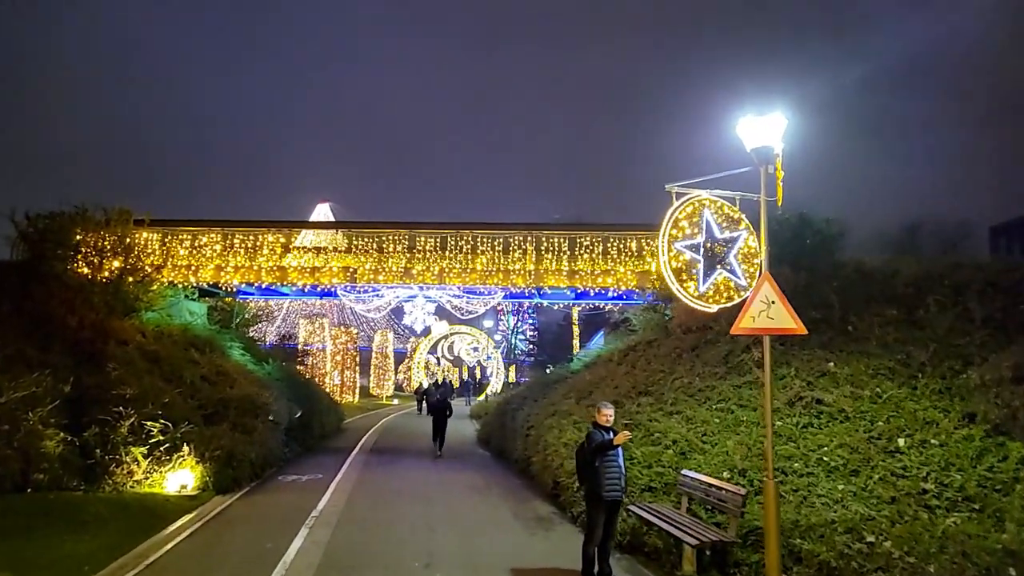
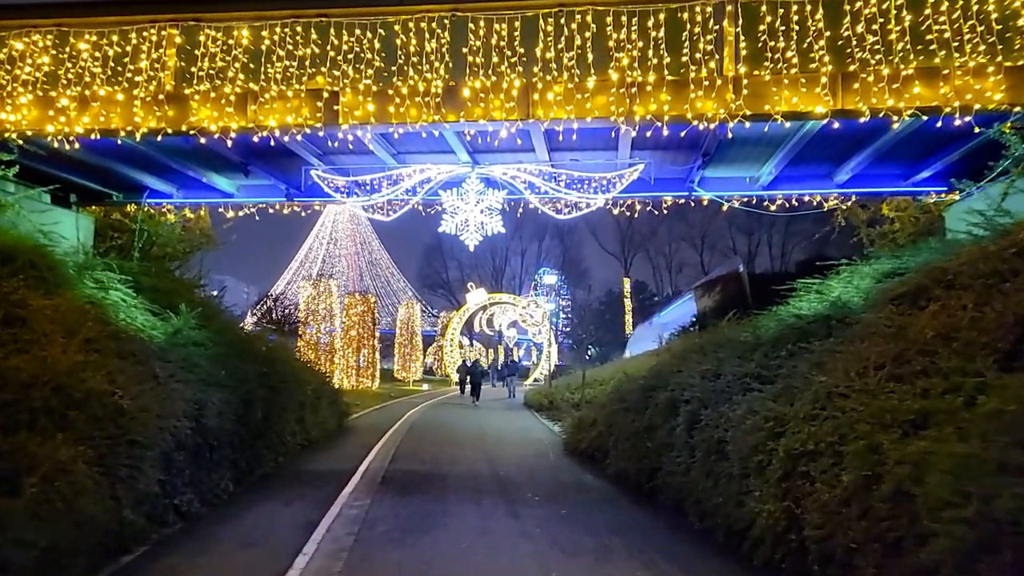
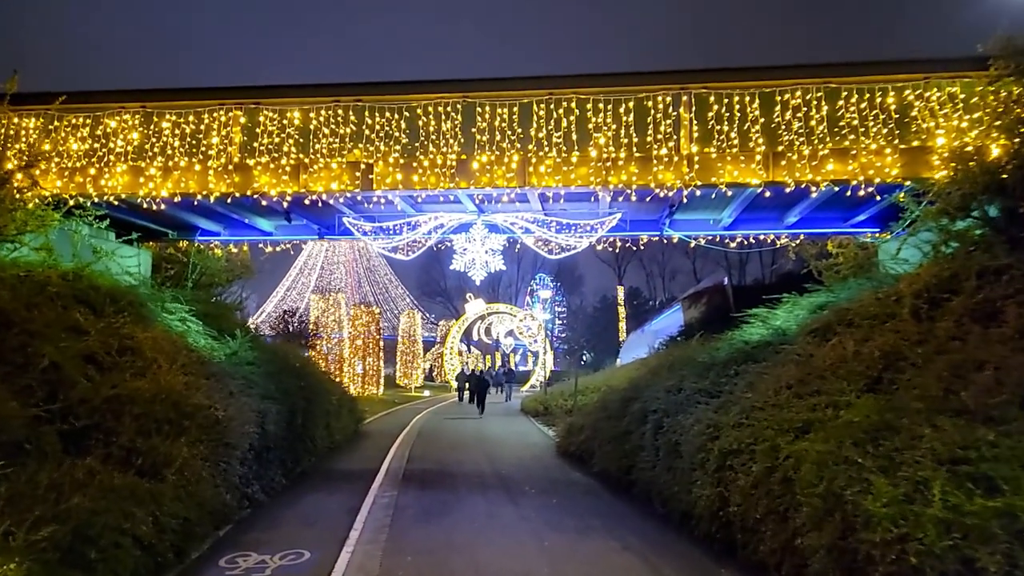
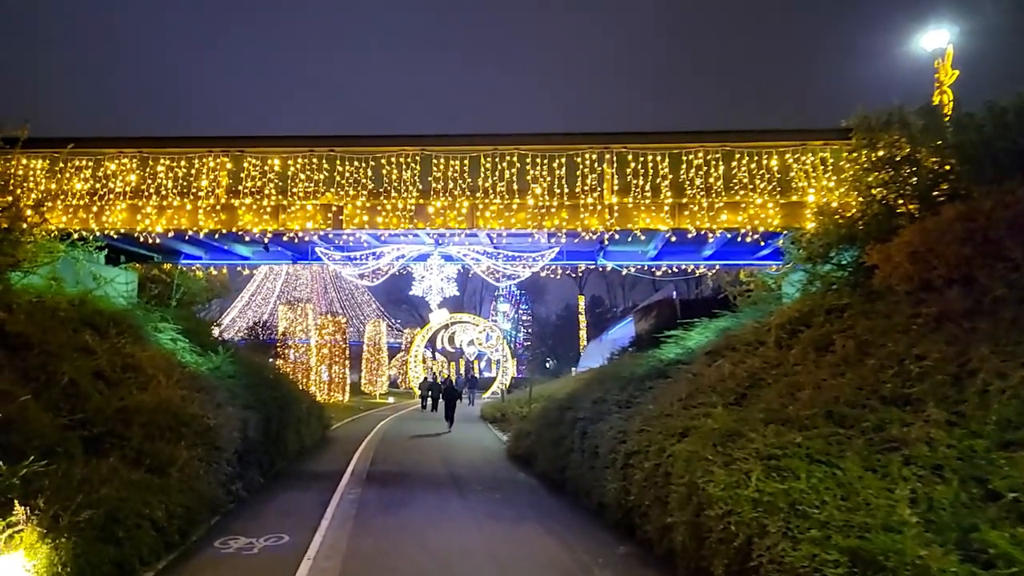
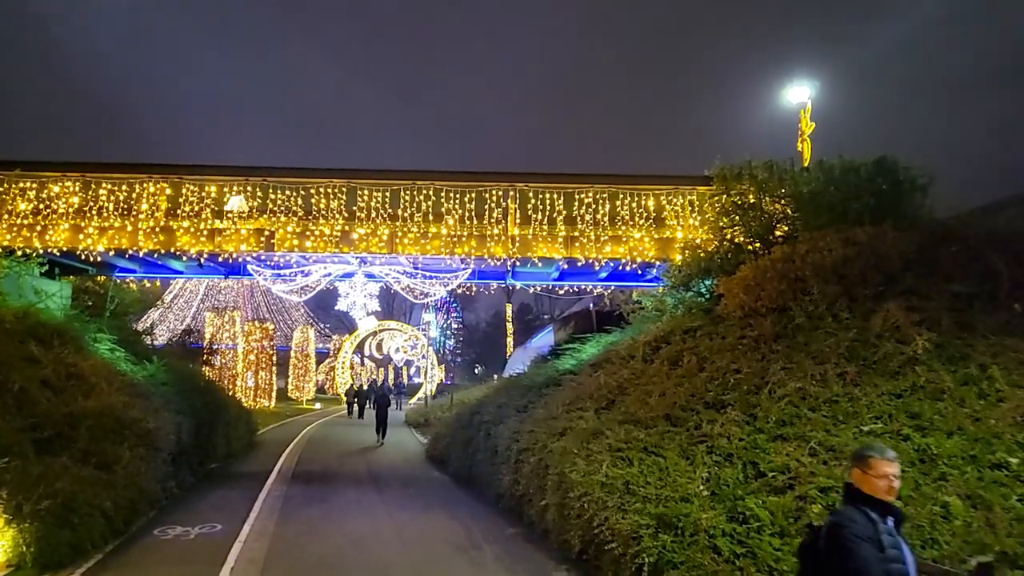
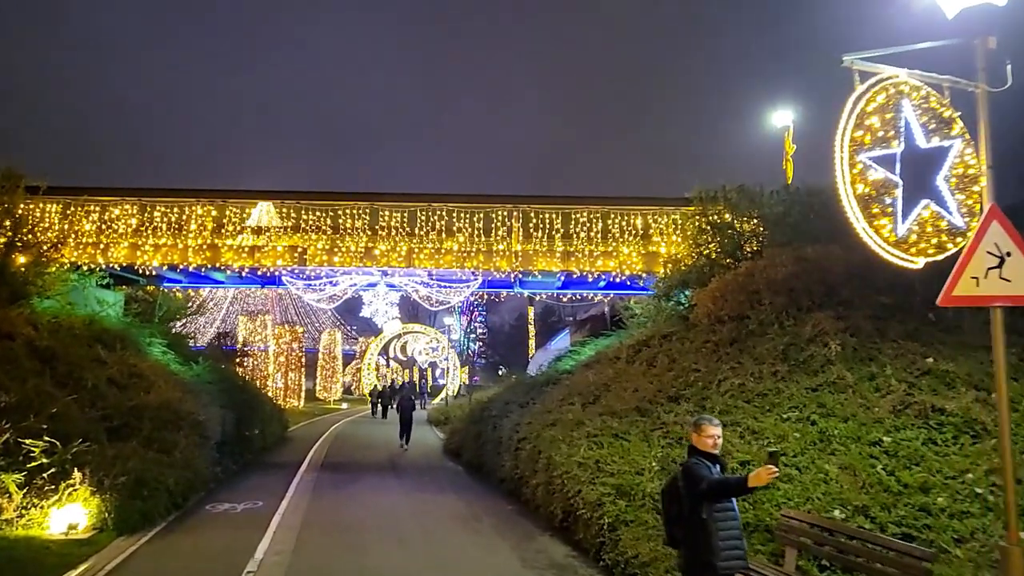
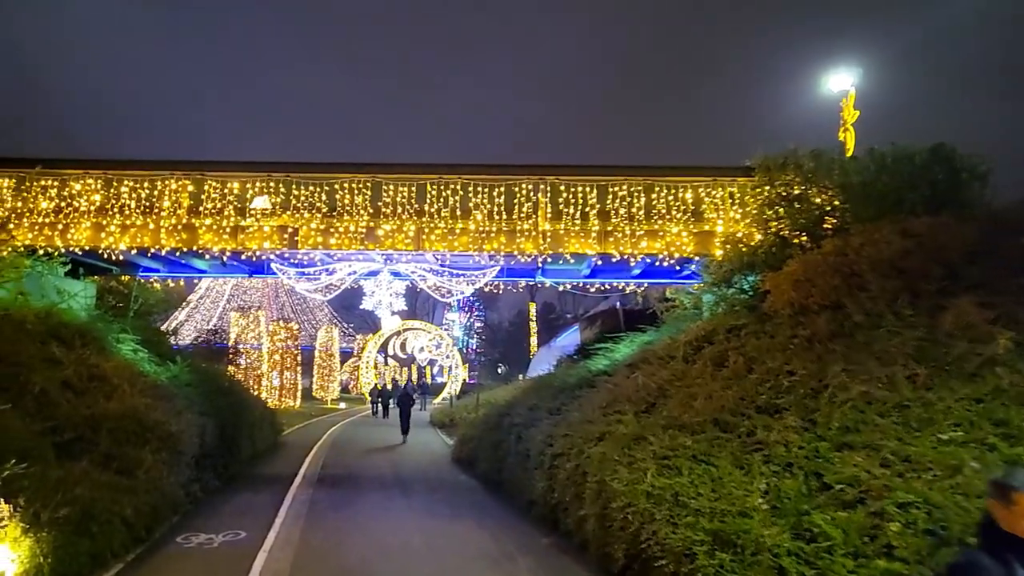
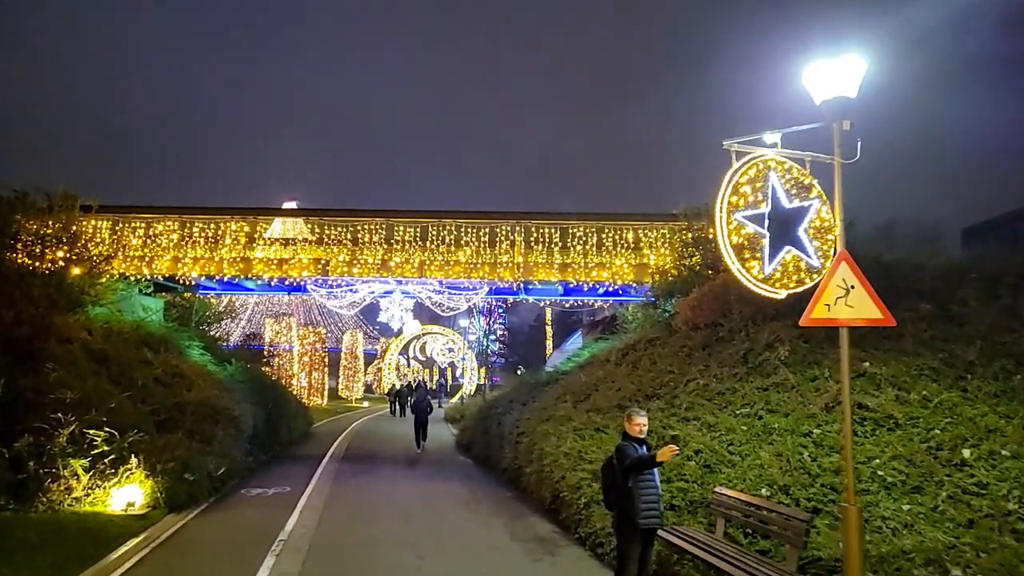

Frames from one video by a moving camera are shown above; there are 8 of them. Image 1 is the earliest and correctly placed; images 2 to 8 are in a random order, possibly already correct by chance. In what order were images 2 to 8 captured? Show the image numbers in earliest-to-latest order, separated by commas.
8, 6, 5, 7, 4, 3, 2
